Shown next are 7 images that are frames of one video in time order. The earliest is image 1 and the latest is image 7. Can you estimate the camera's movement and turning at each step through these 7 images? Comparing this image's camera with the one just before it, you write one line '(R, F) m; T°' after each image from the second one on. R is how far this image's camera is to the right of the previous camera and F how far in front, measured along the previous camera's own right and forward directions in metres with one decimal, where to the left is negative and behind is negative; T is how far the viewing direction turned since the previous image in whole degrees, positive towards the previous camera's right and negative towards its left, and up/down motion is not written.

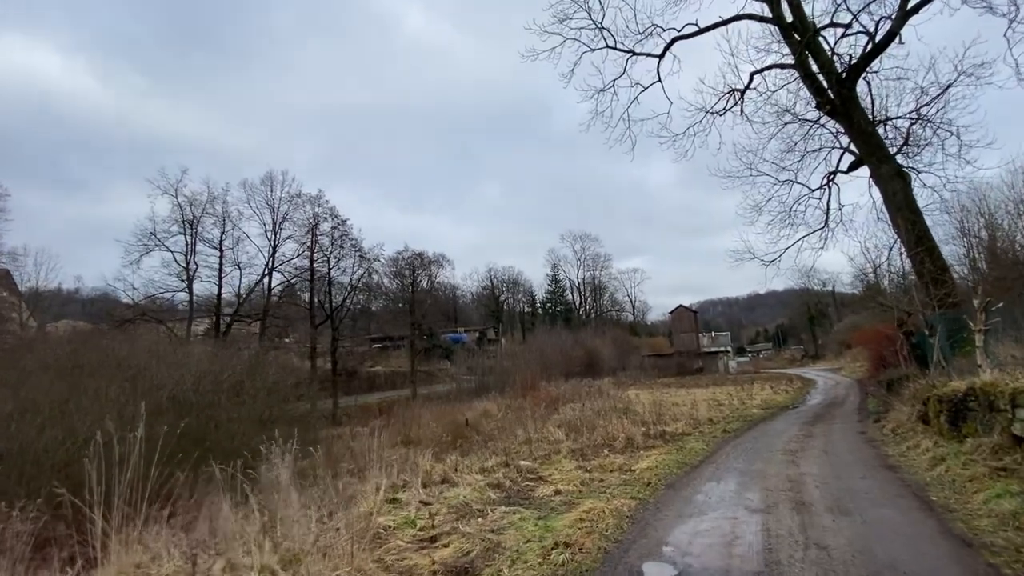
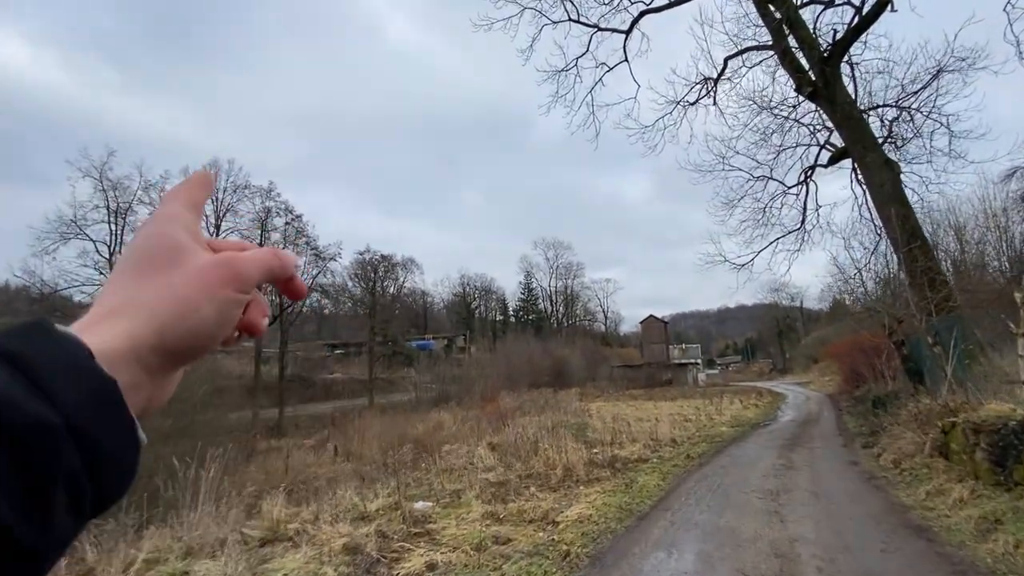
(+0.8, +2.3) m; +2°
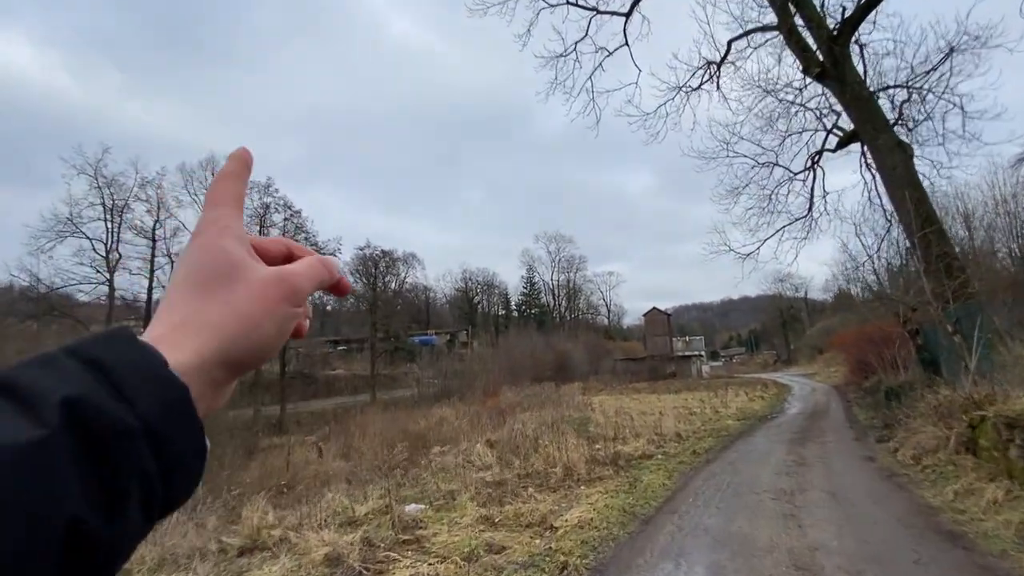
(+0.1, +0.5) m; 0°
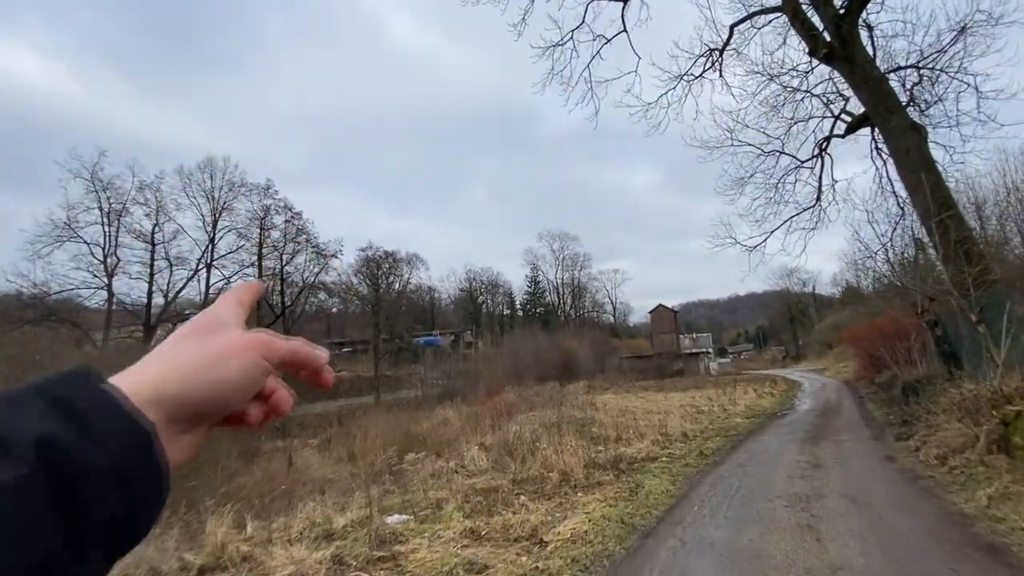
(+0.2, +0.6) m; -1°
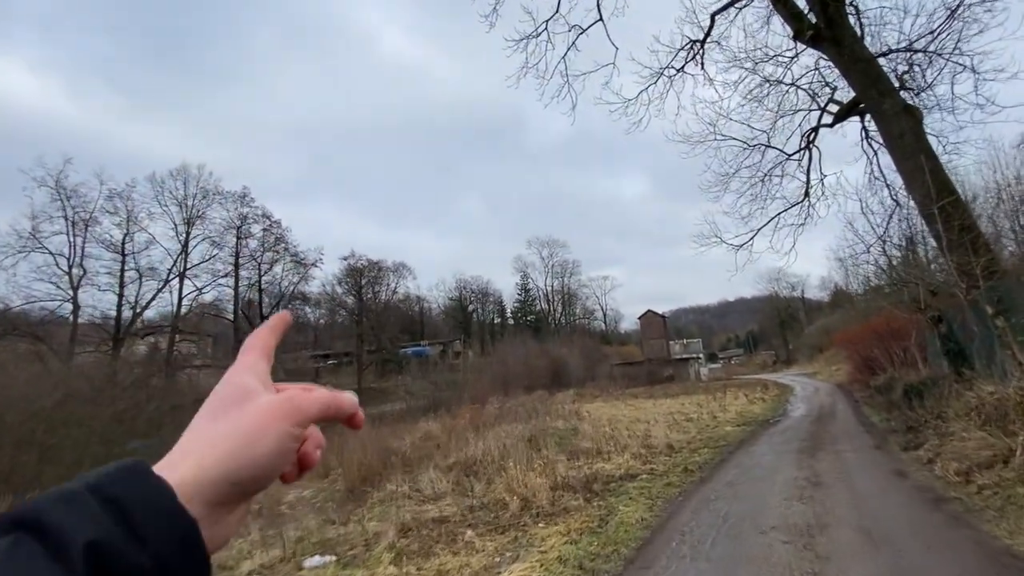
(+0.4, +1.1) m; +1°
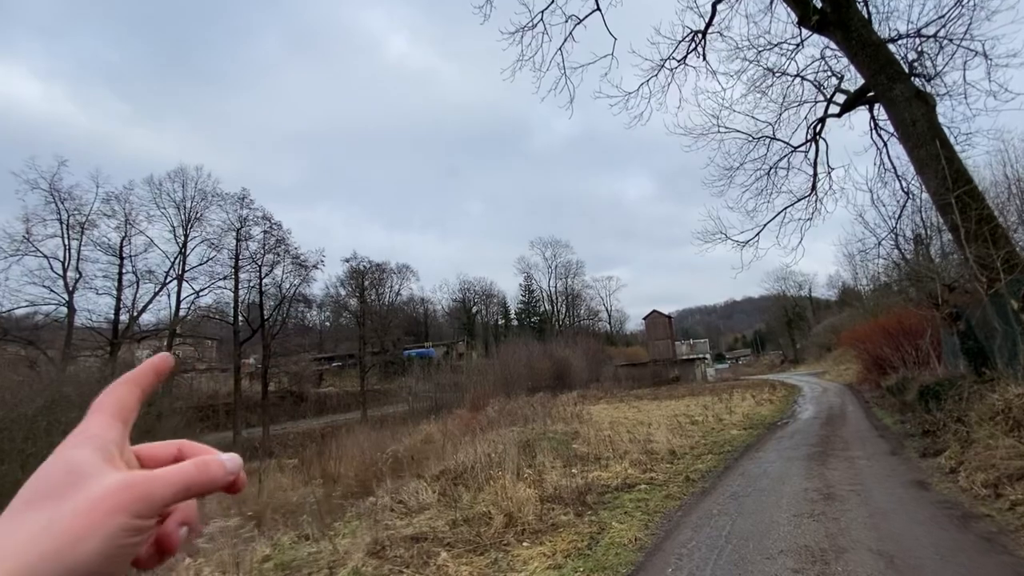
(+0.2, +0.6) m; 0°
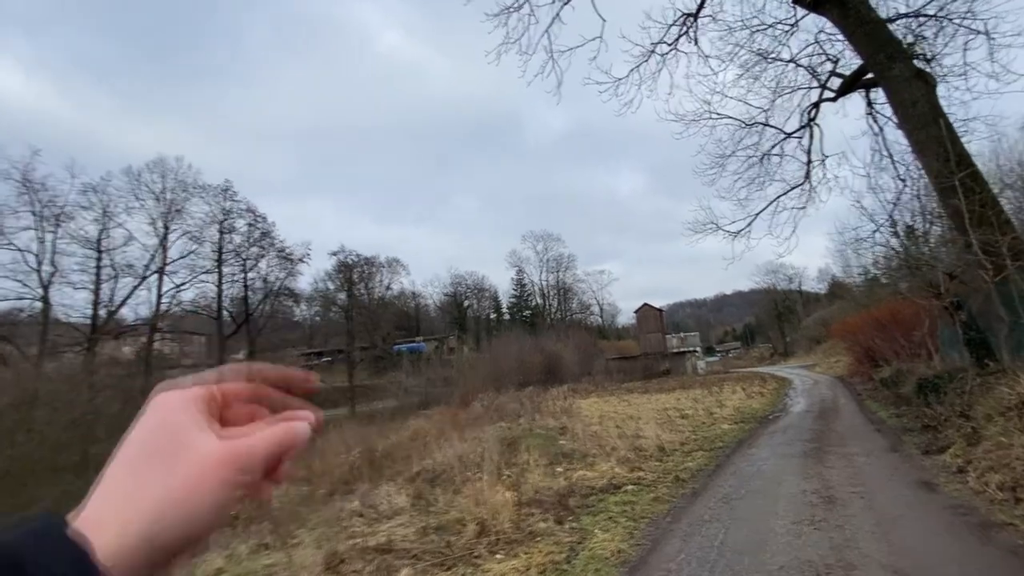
(+0.2, +0.5) m; +1°
